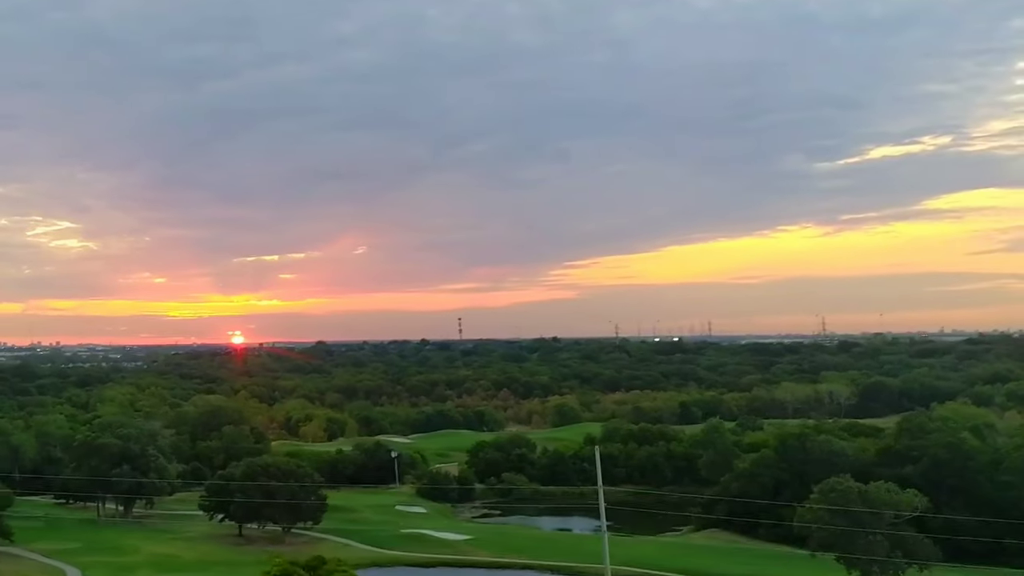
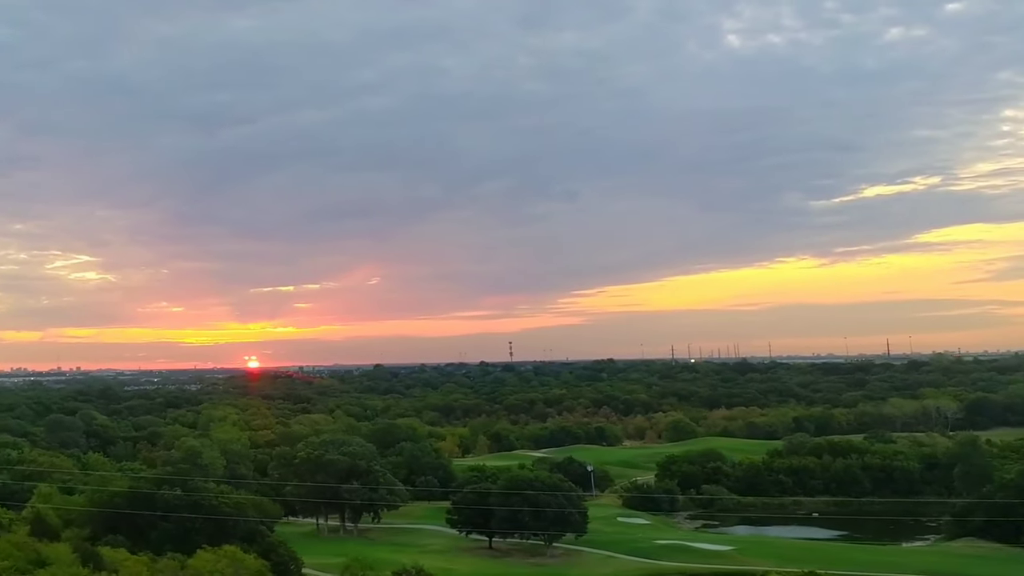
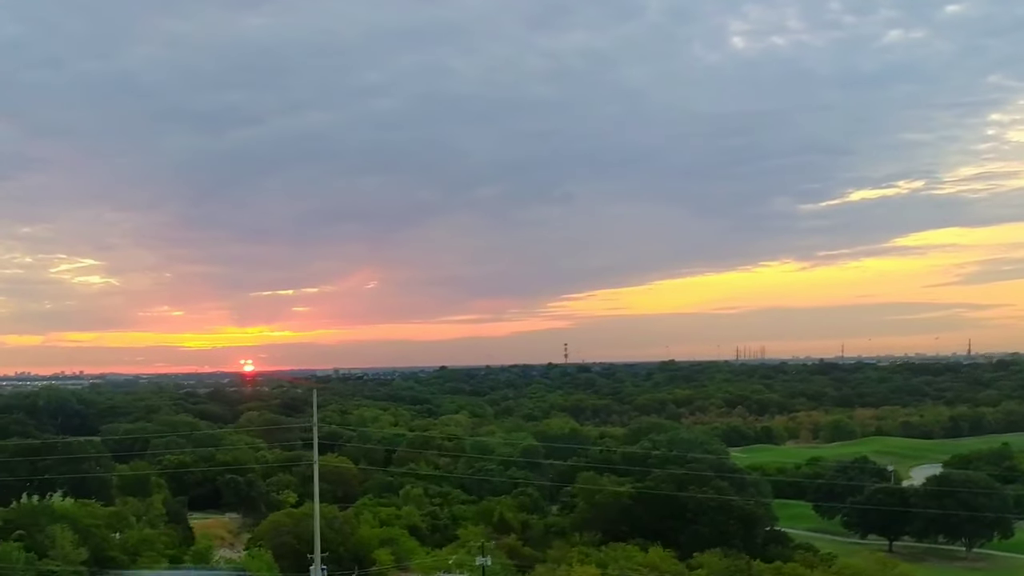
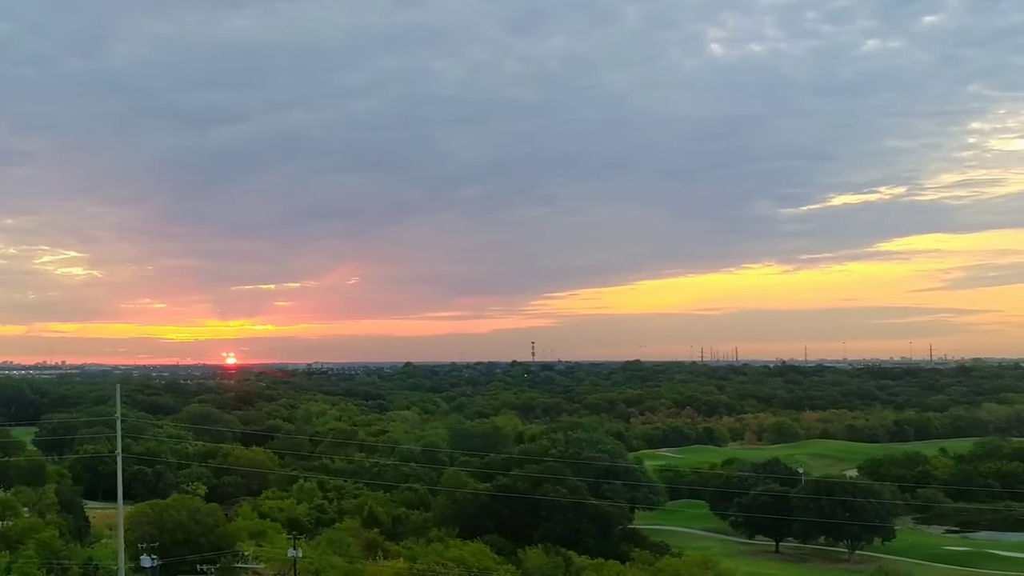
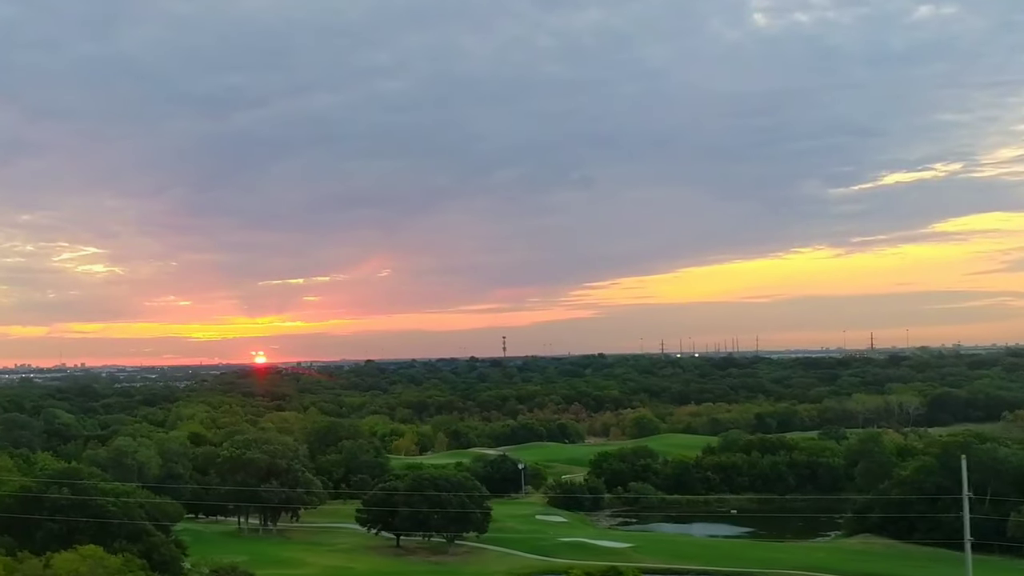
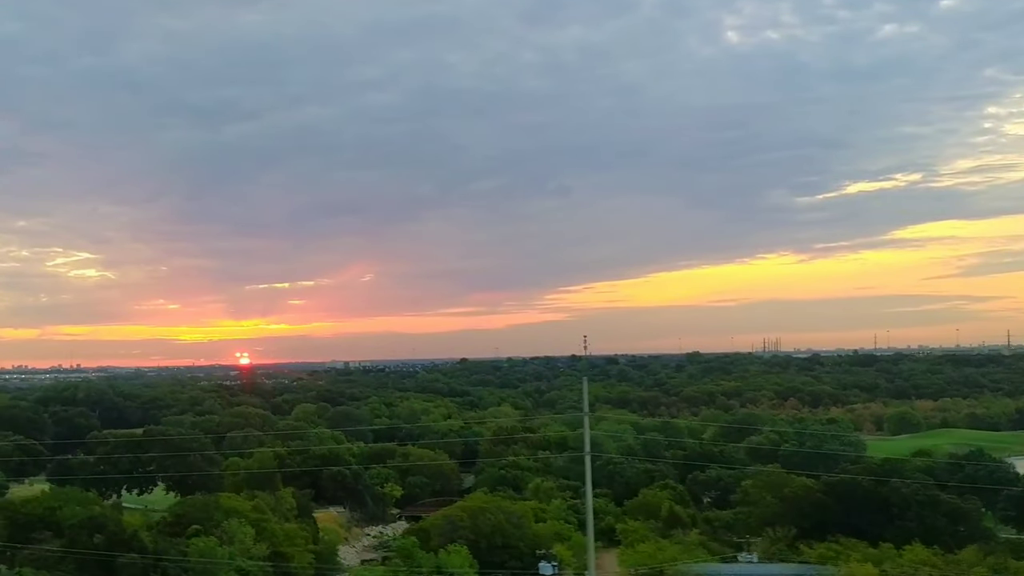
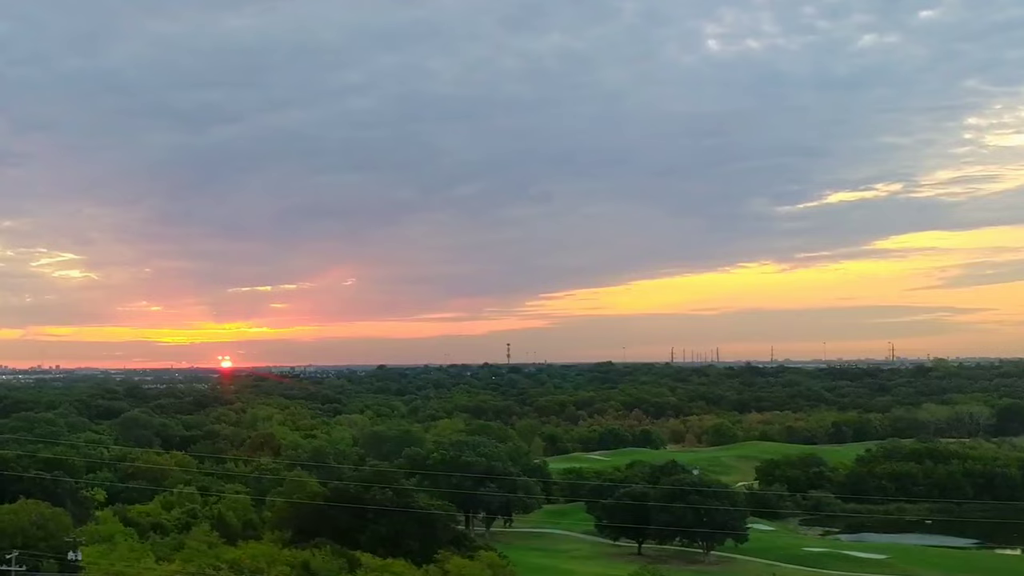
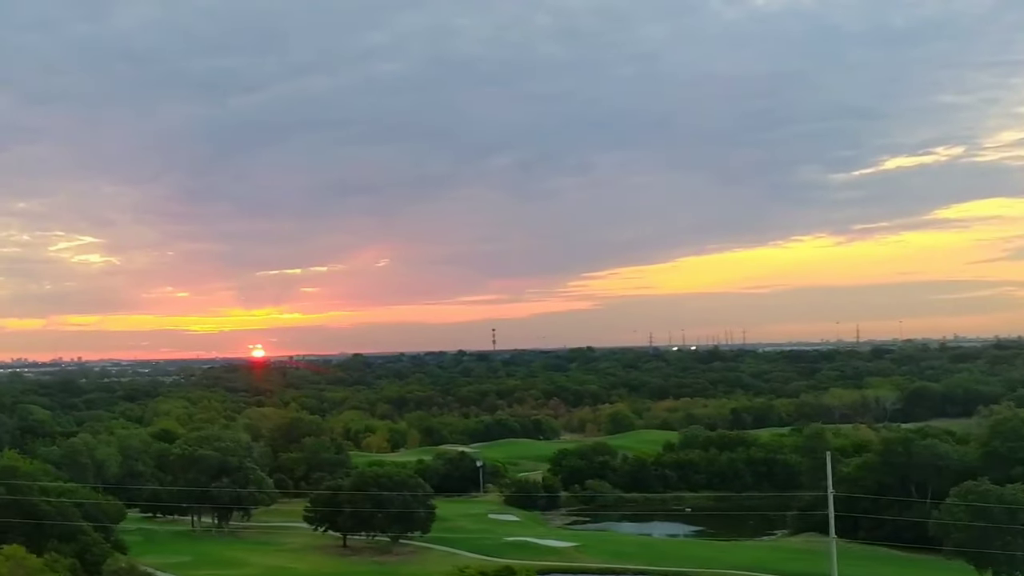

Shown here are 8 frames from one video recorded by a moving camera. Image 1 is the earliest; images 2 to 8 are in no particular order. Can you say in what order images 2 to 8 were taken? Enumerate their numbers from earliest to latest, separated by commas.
8, 5, 2, 7, 4, 3, 6
